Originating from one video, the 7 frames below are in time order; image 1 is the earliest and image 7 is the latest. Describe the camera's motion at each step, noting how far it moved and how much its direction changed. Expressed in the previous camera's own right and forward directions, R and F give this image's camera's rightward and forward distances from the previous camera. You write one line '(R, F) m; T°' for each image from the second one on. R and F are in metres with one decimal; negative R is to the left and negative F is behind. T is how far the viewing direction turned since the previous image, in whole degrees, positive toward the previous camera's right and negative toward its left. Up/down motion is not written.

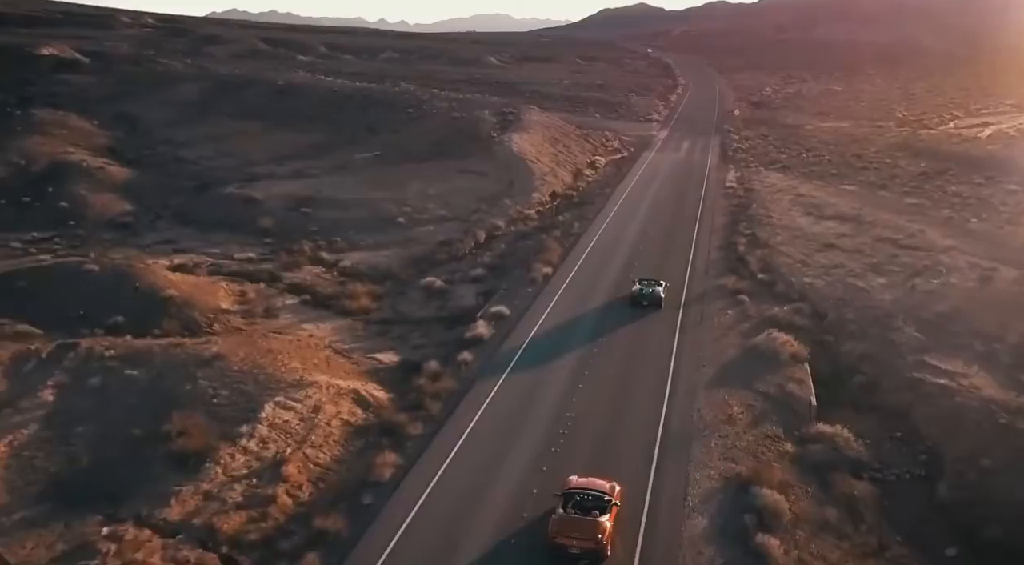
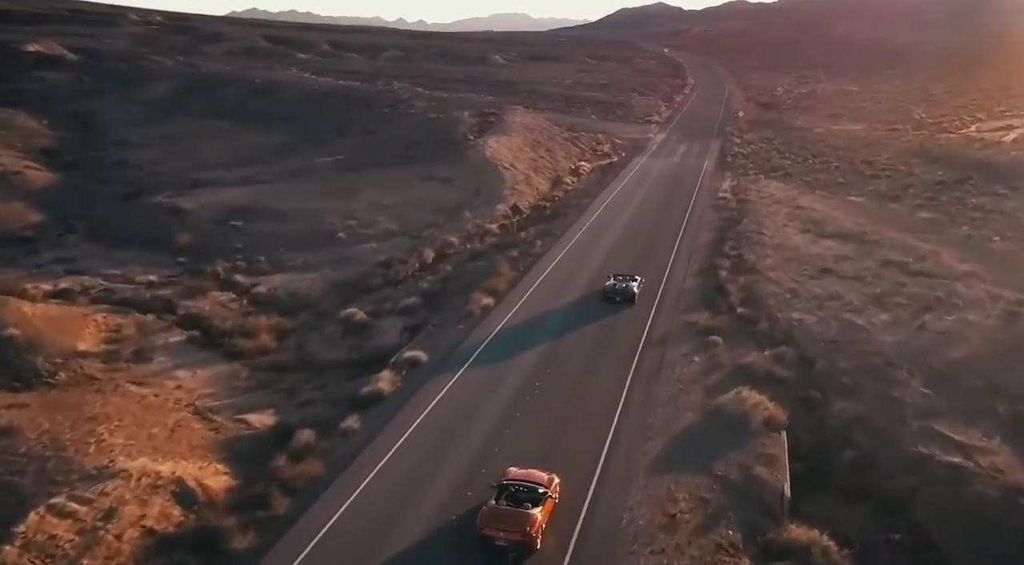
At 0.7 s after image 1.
(+3.4, +5.8) m; -1°
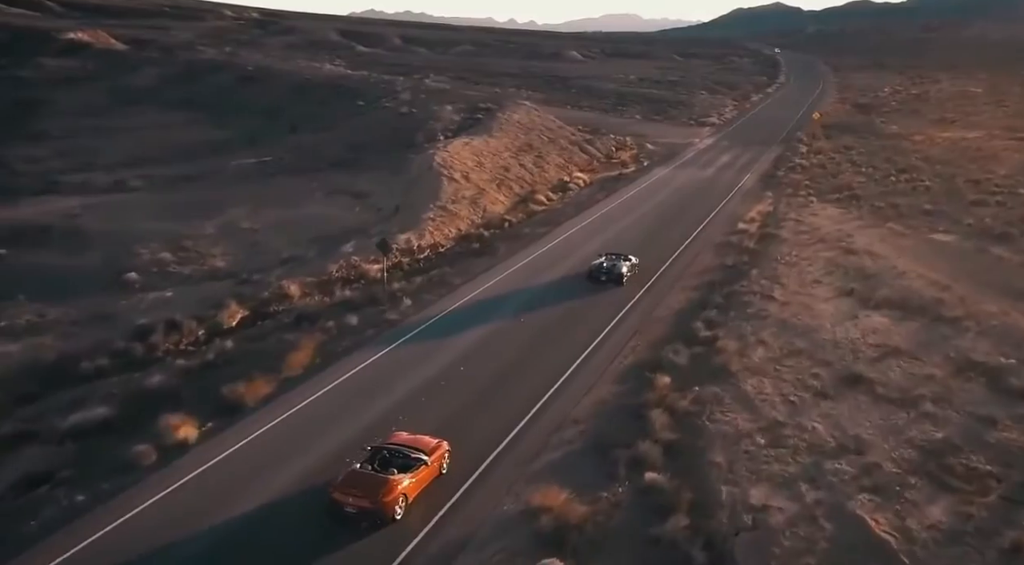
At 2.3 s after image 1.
(+8.9, +15.7) m; -7°
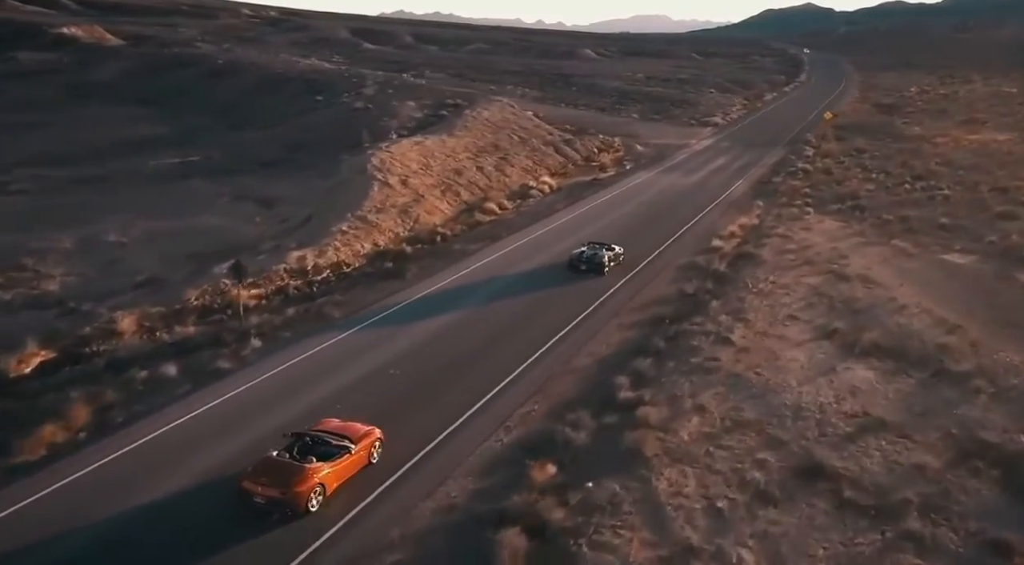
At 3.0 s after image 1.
(+4.3, +6.3) m; -2°
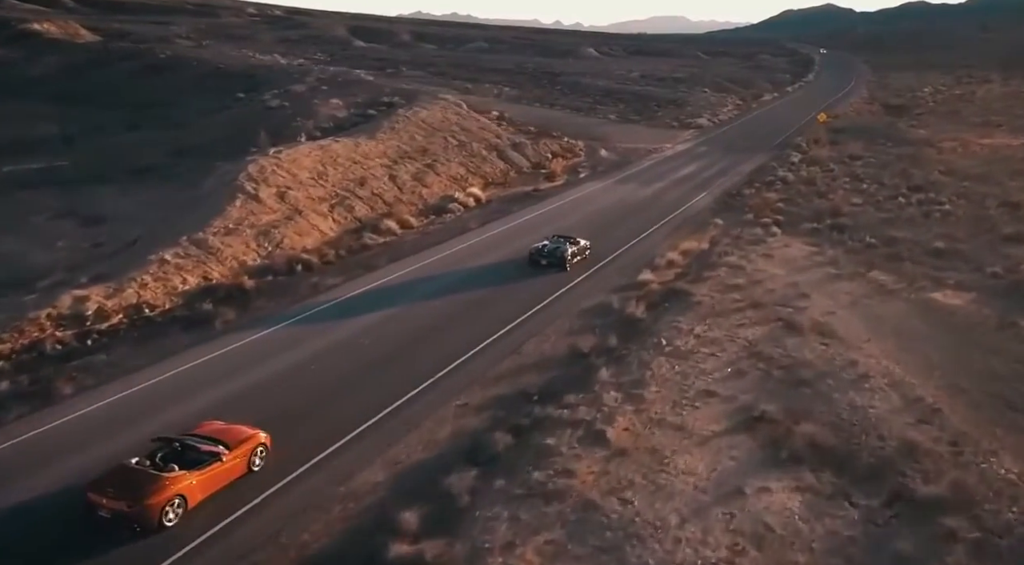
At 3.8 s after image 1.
(+5.1, +7.2) m; -1°
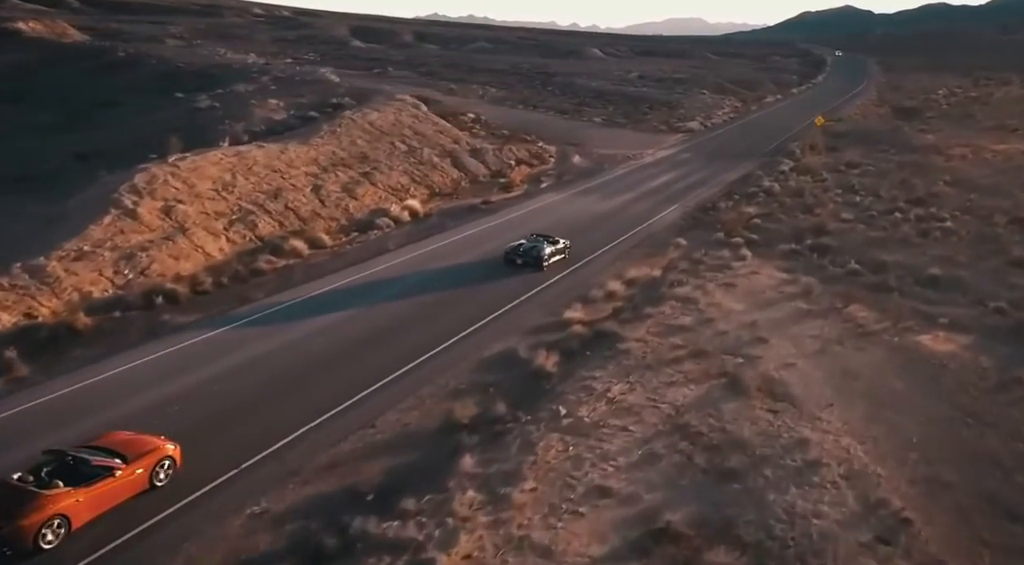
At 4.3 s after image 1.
(+3.5, +4.8) m; -1°
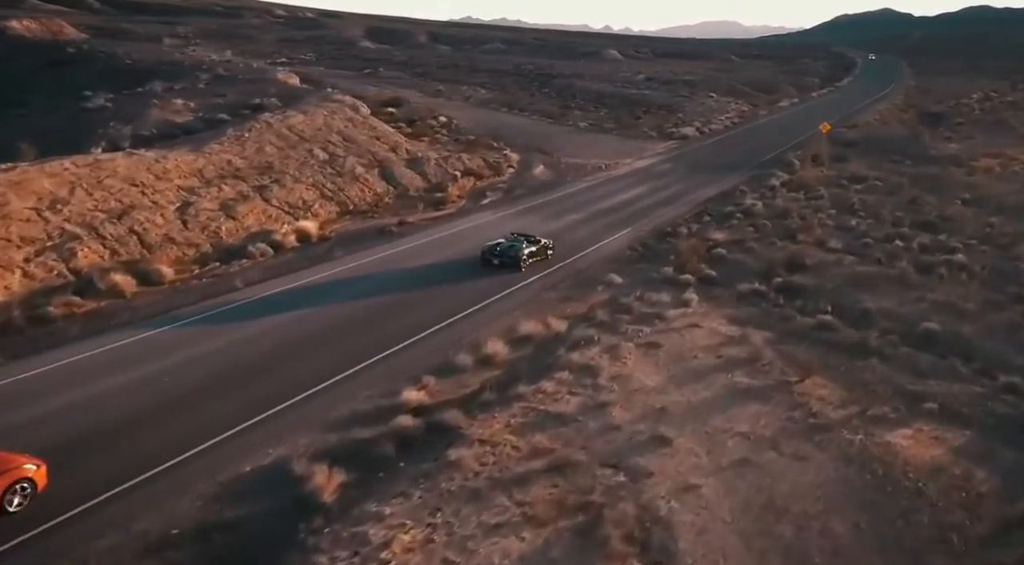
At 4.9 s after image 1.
(+4.8, +6.6) m; -2°
